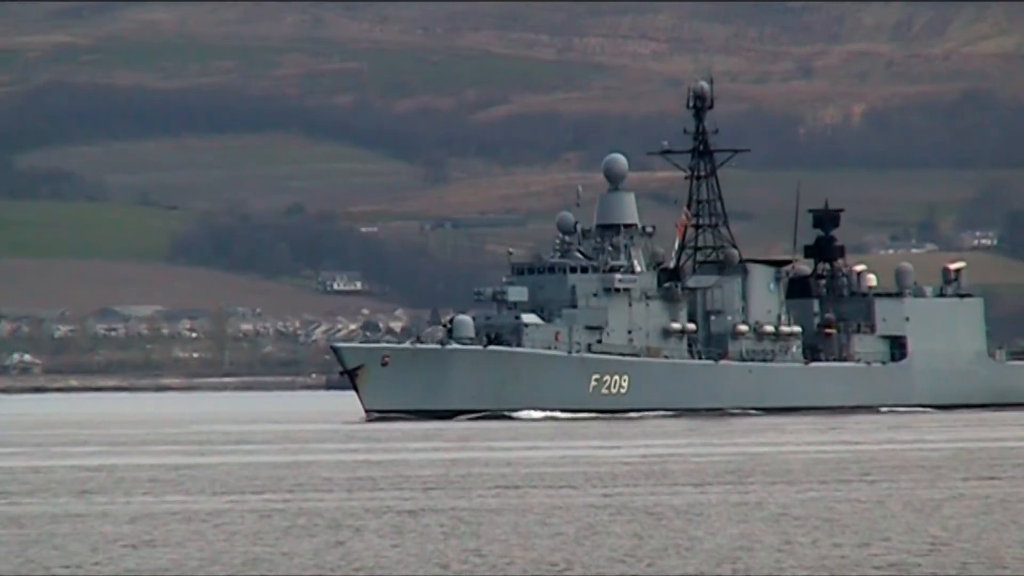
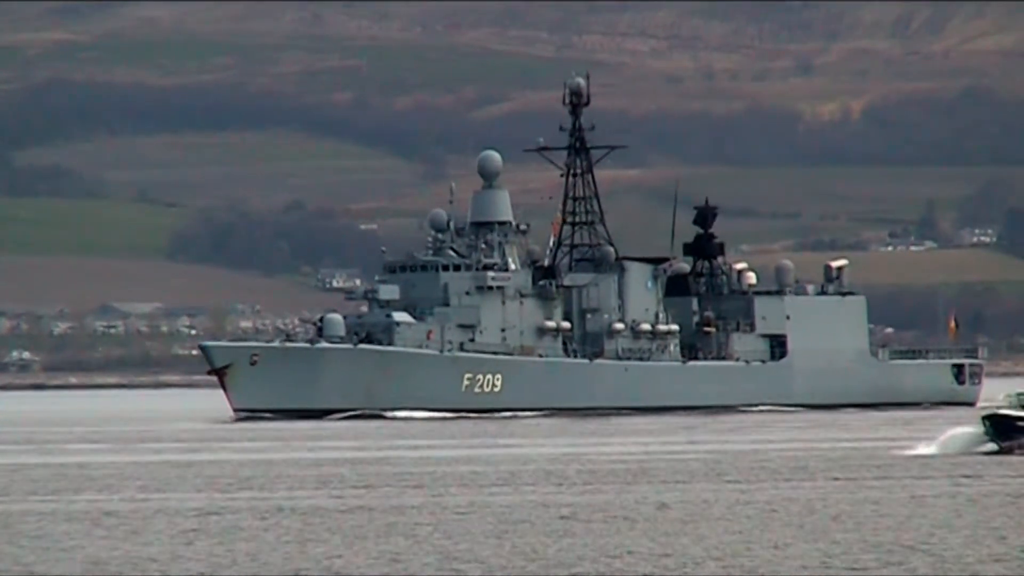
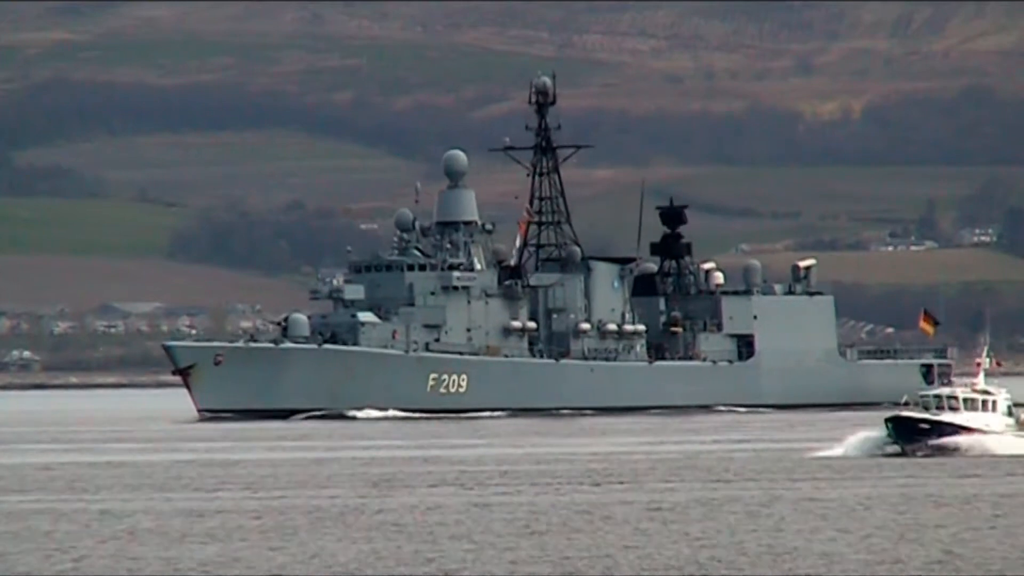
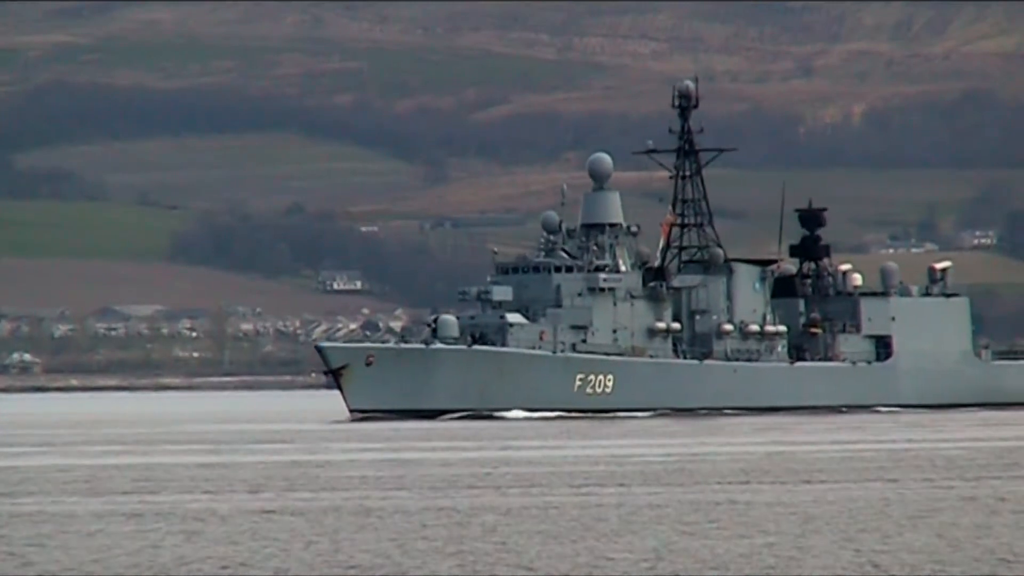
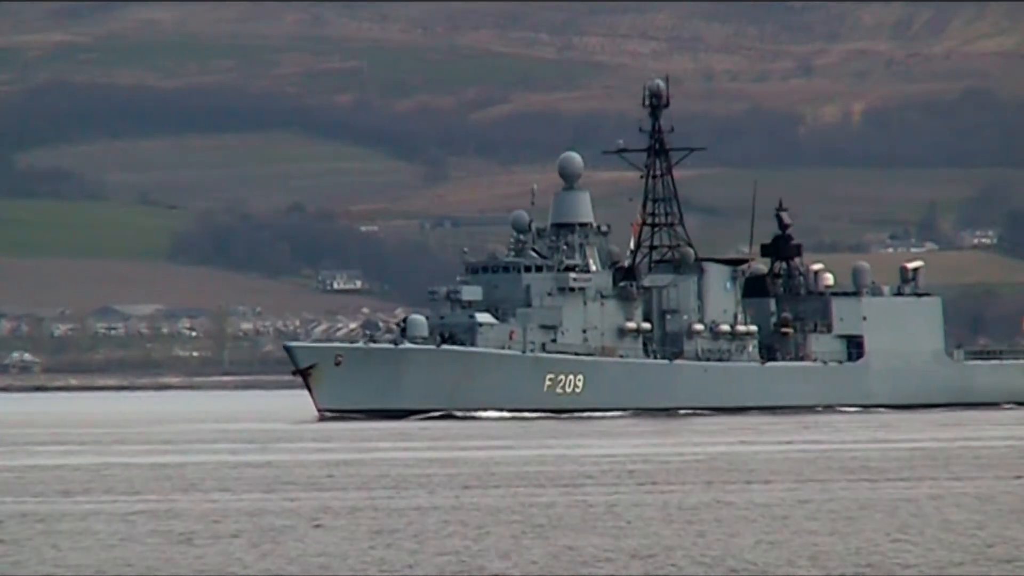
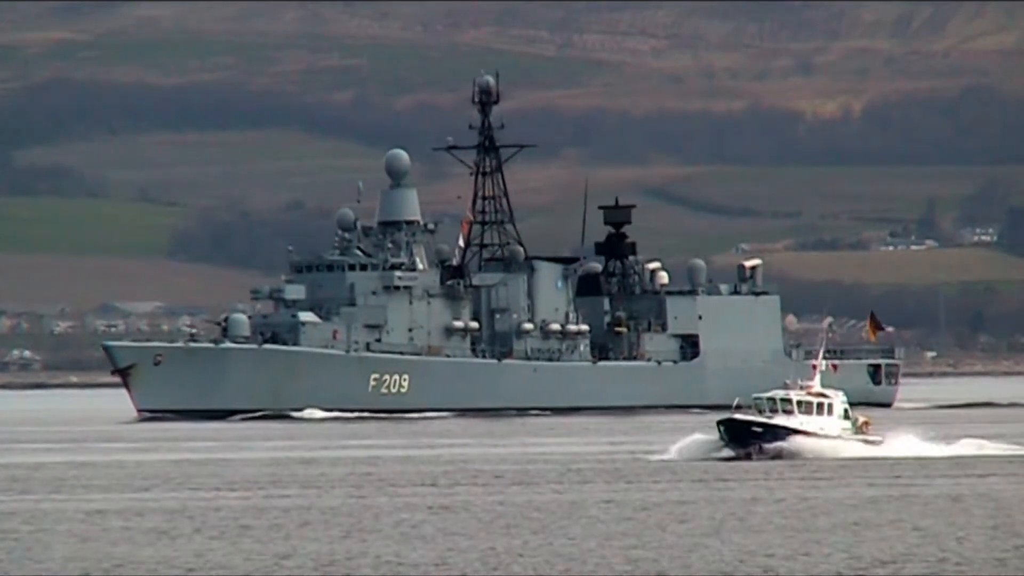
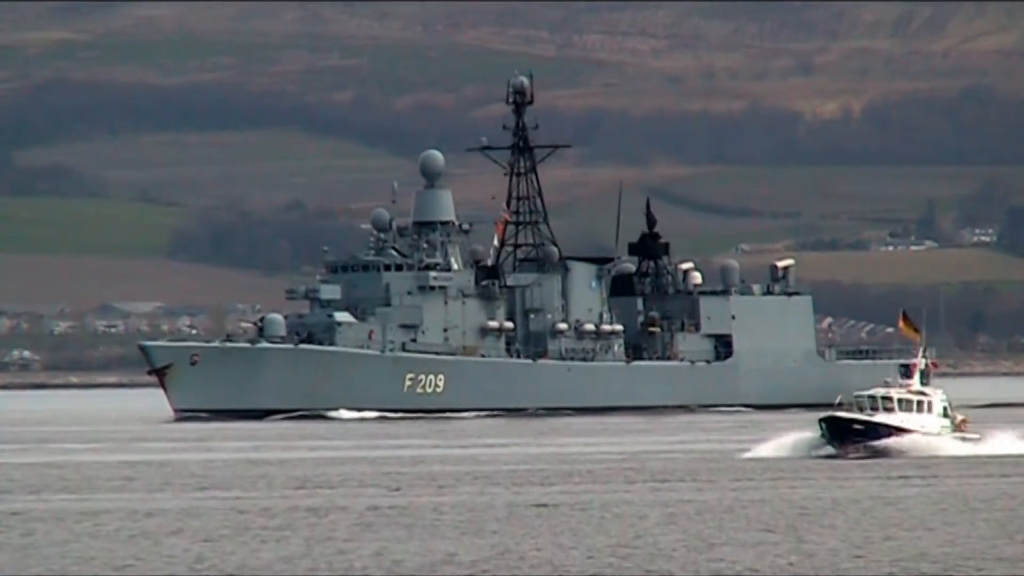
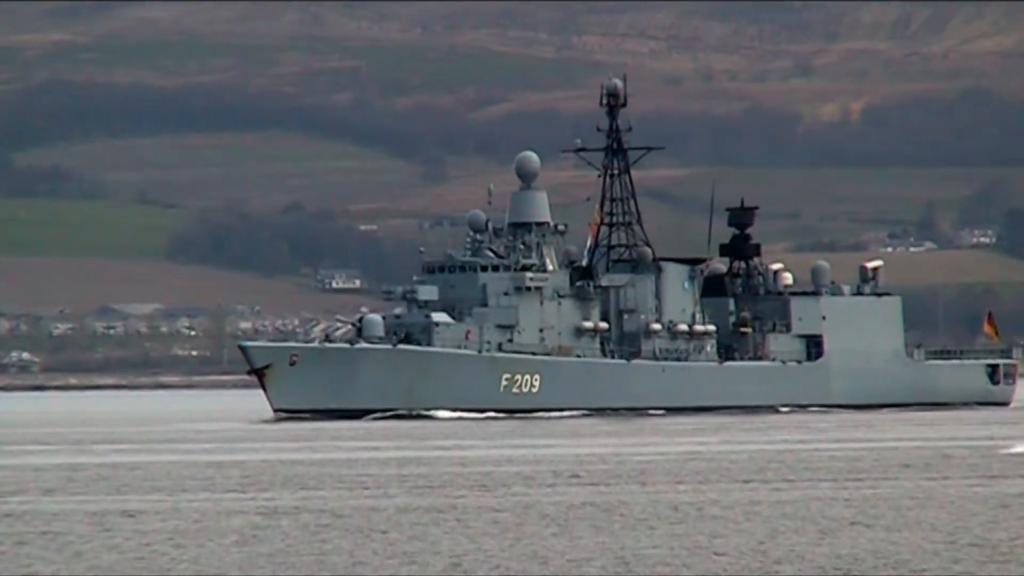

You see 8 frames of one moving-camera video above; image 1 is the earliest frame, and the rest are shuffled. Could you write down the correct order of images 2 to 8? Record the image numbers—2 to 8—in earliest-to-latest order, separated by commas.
4, 5, 8, 2, 3, 7, 6
